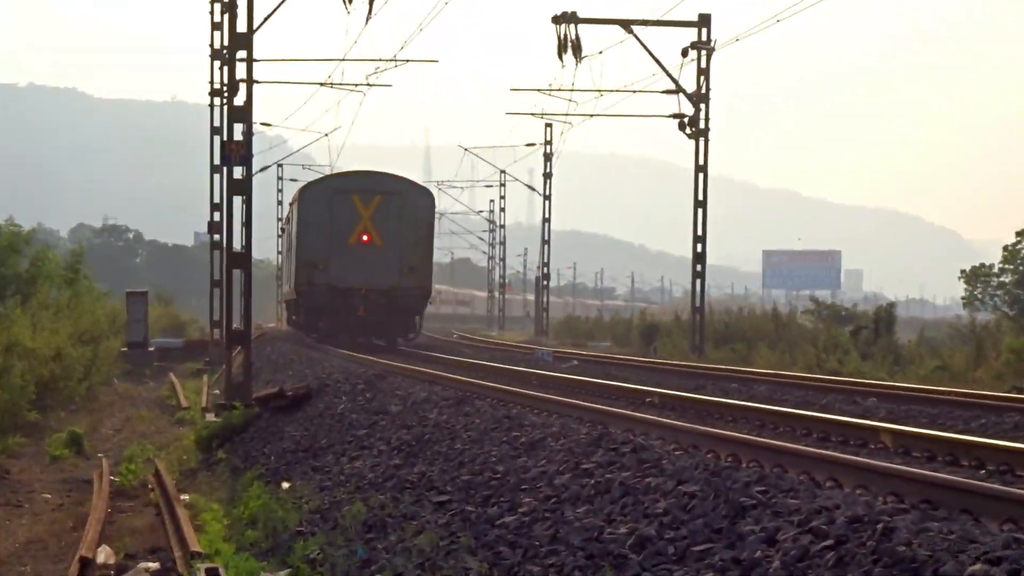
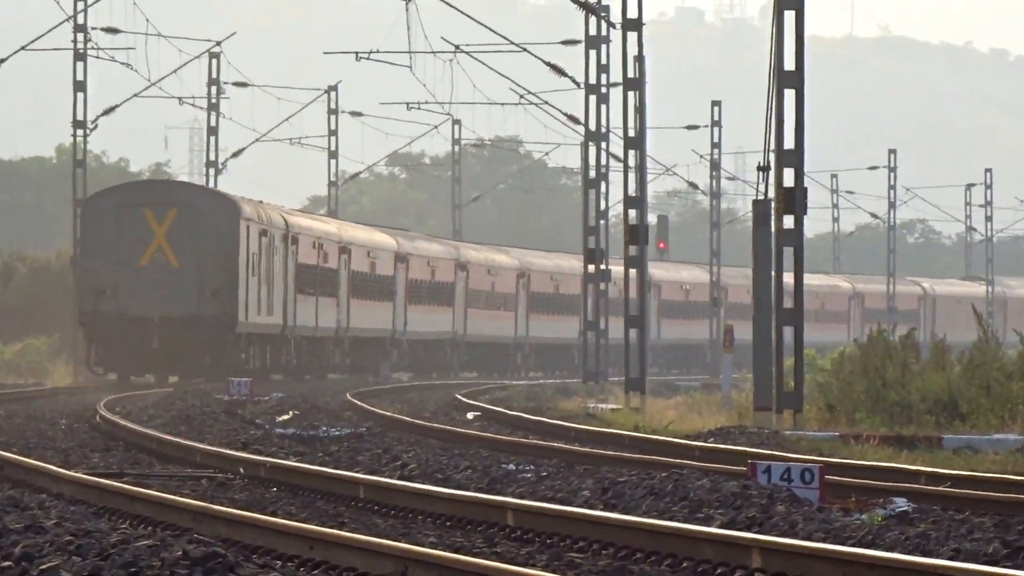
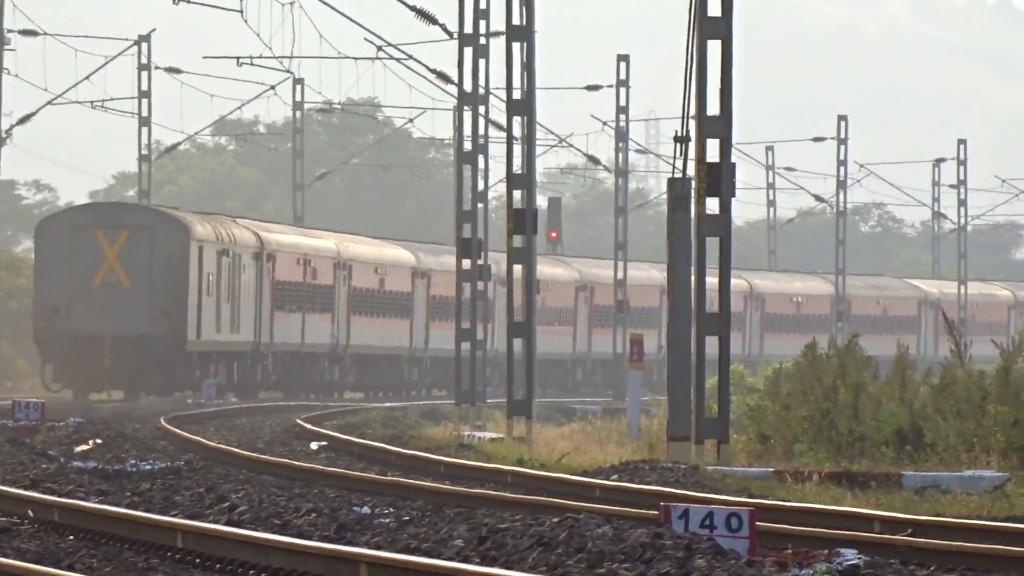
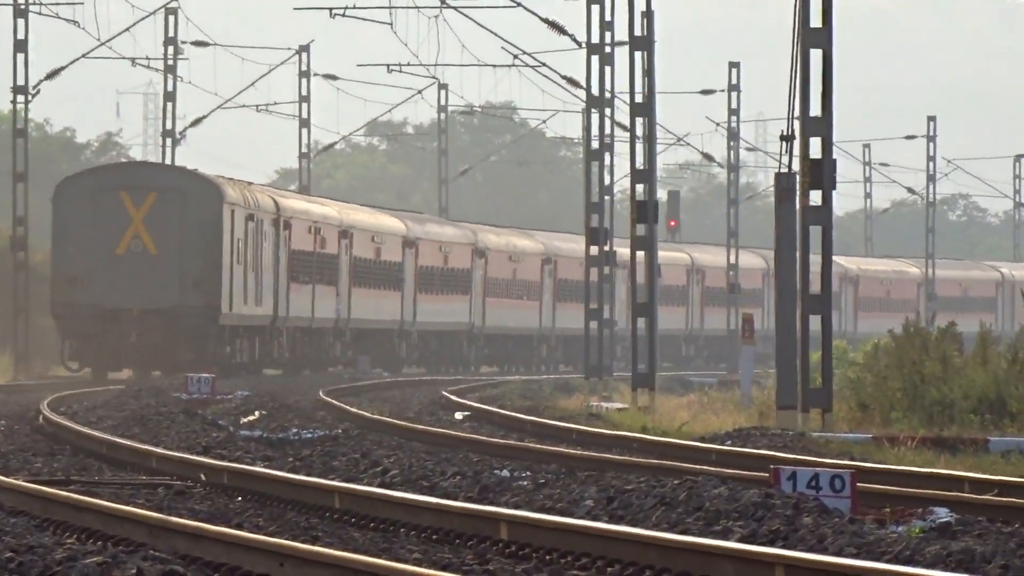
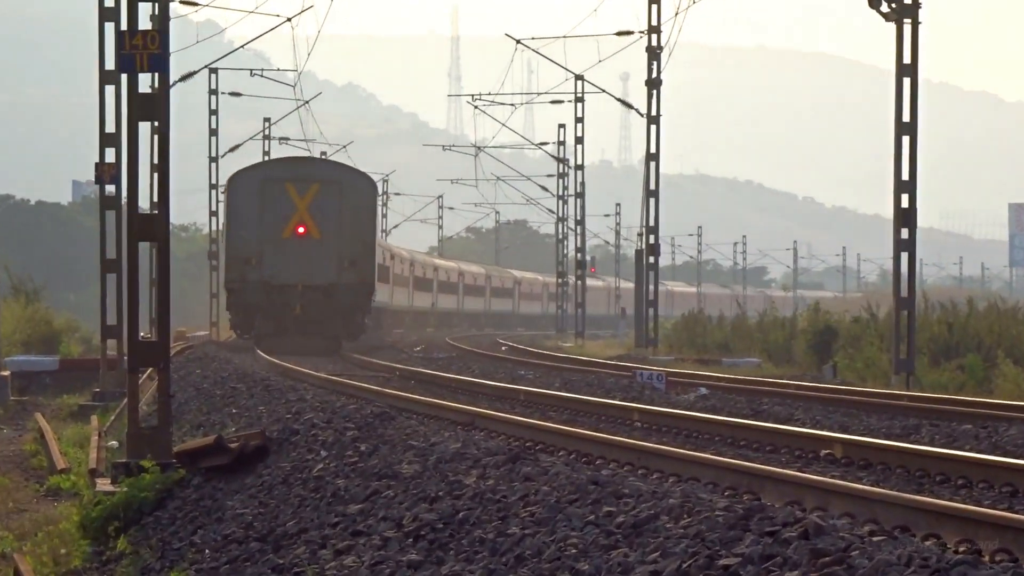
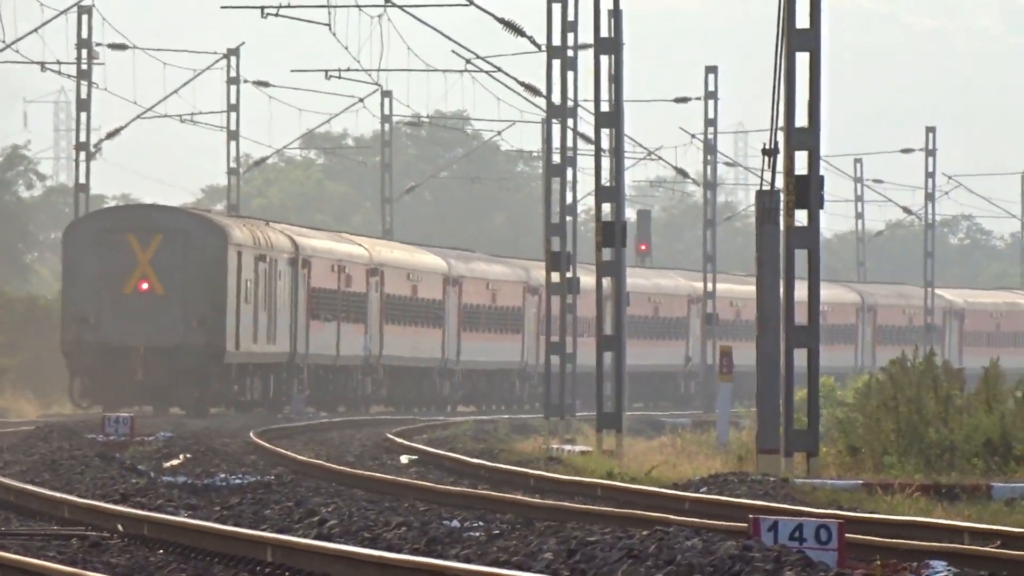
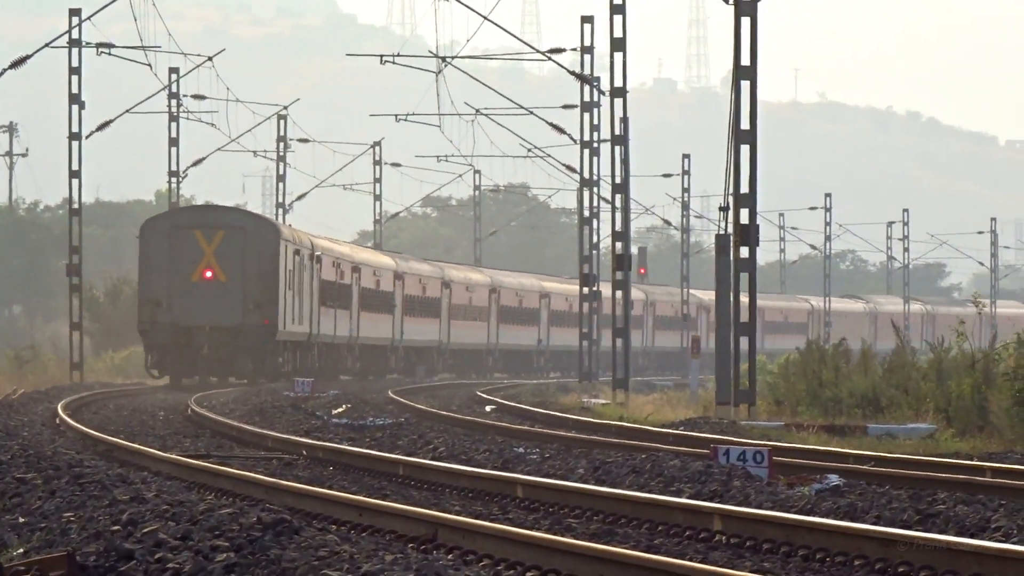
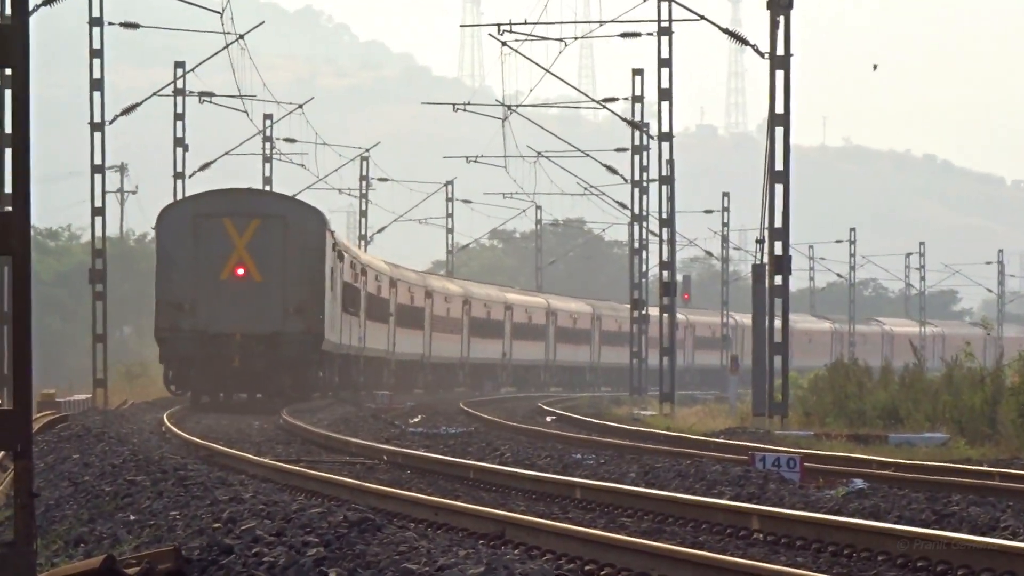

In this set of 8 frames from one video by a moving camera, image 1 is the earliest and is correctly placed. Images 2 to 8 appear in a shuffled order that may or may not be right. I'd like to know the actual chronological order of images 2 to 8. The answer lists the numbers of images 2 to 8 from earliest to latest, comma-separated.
5, 8, 7, 2, 4, 6, 3
